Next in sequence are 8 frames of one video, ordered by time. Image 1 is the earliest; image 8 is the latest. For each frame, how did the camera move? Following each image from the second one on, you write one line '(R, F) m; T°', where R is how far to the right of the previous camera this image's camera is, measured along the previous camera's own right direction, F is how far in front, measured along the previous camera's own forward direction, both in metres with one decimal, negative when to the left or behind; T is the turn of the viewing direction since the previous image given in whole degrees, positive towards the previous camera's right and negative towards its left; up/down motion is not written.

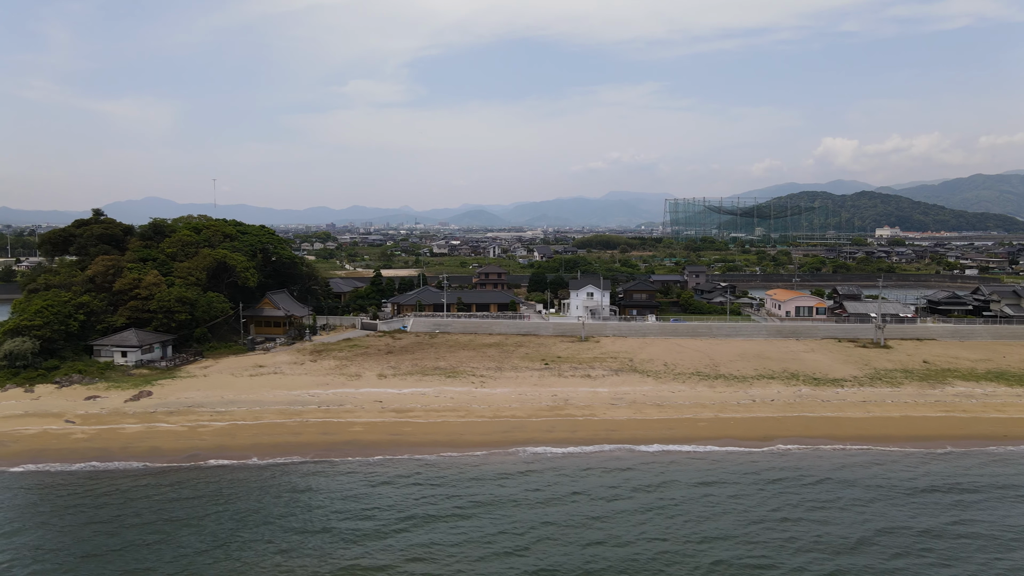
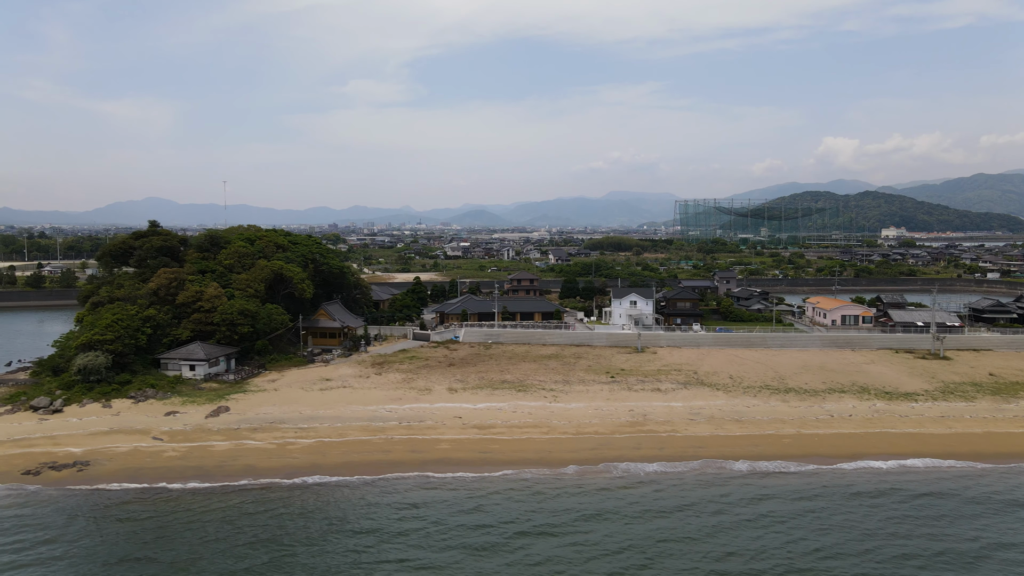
(-0.9, 0.0) m; 0°
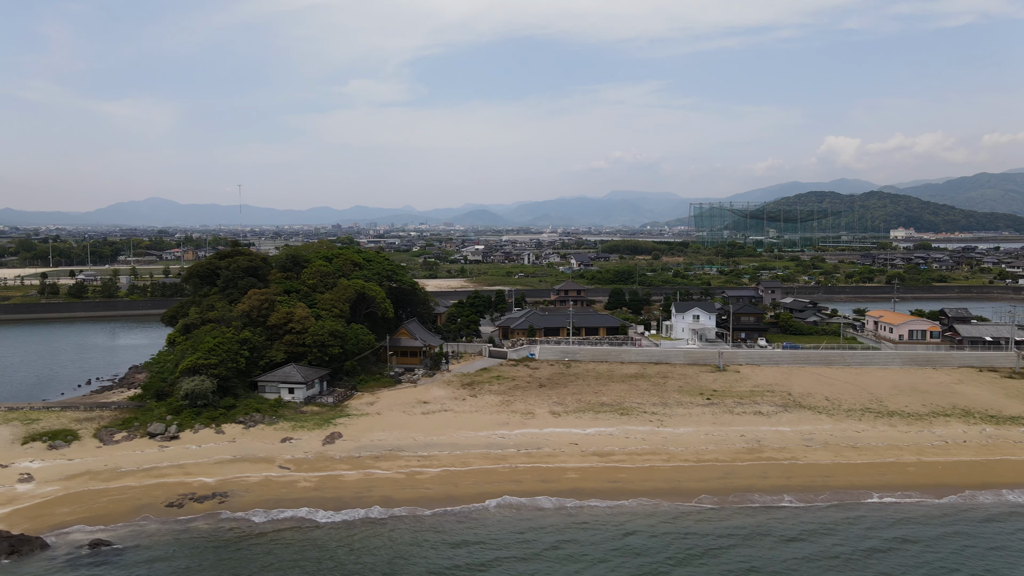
(-1.3, 0.0) m; 0°
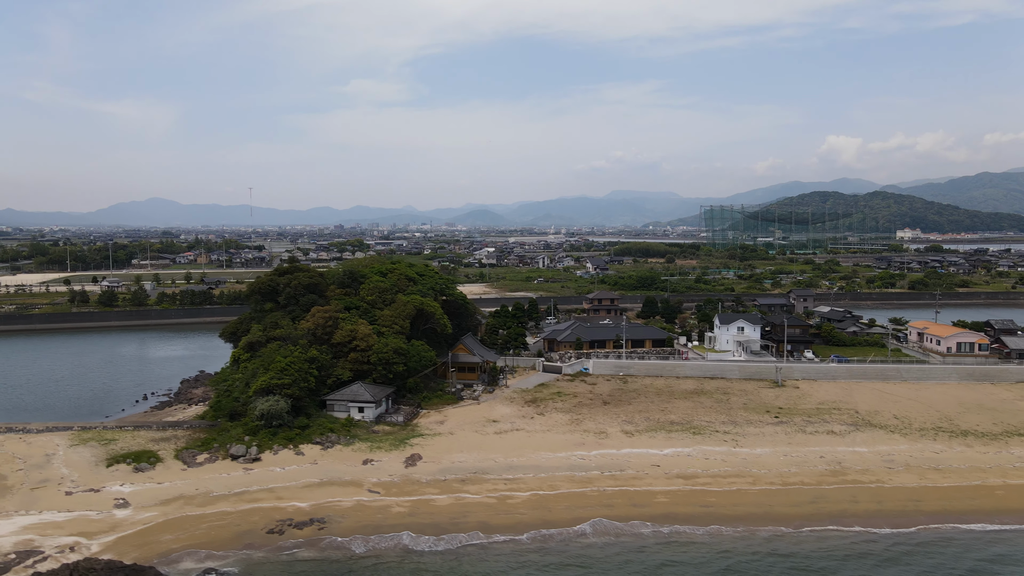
(-0.9, 0.0) m; 0°
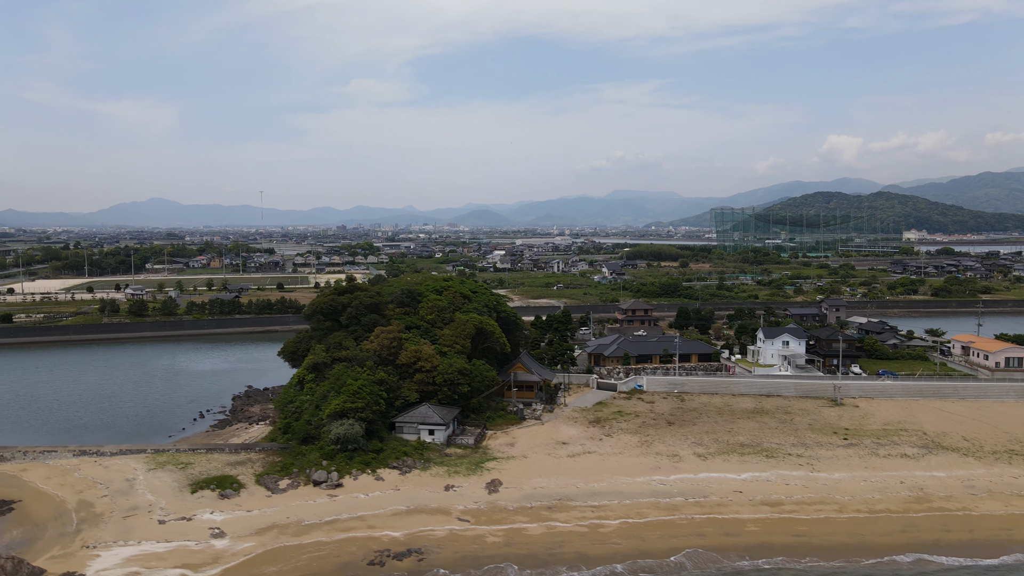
(-0.9, 0.0) m; 0°
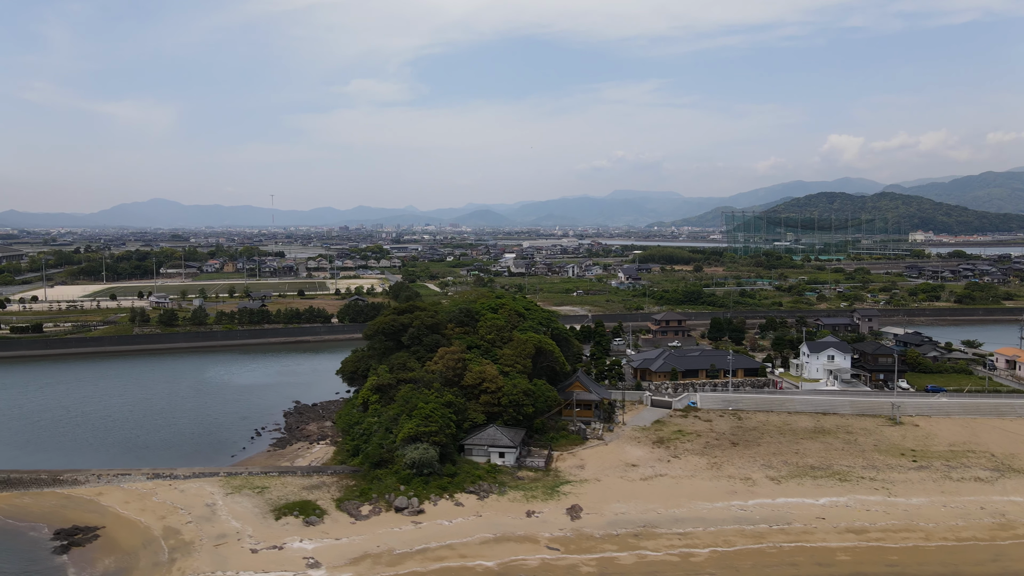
(-0.9, 0.0) m; 0°
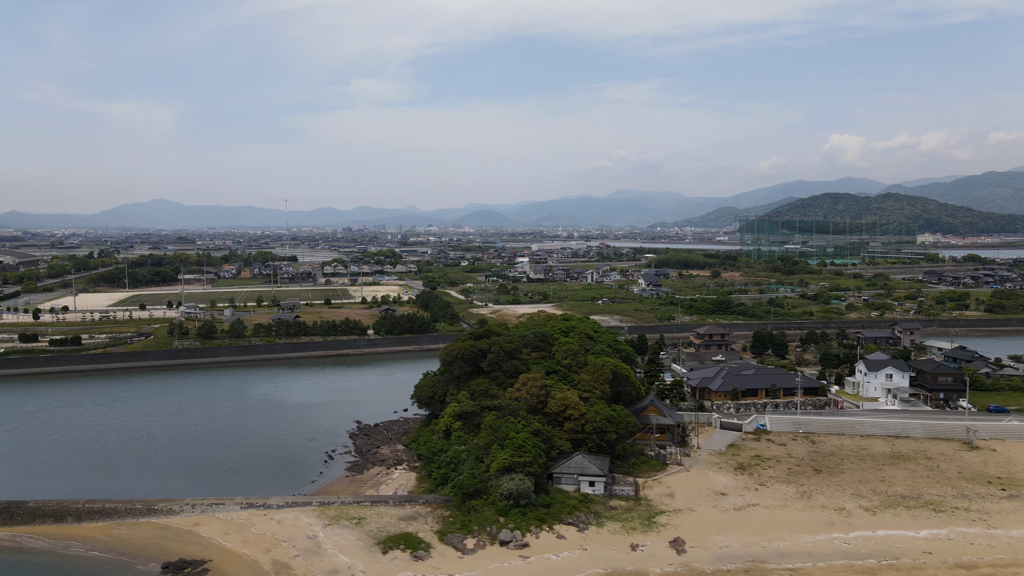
(-1.2, 0.0) m; 0°
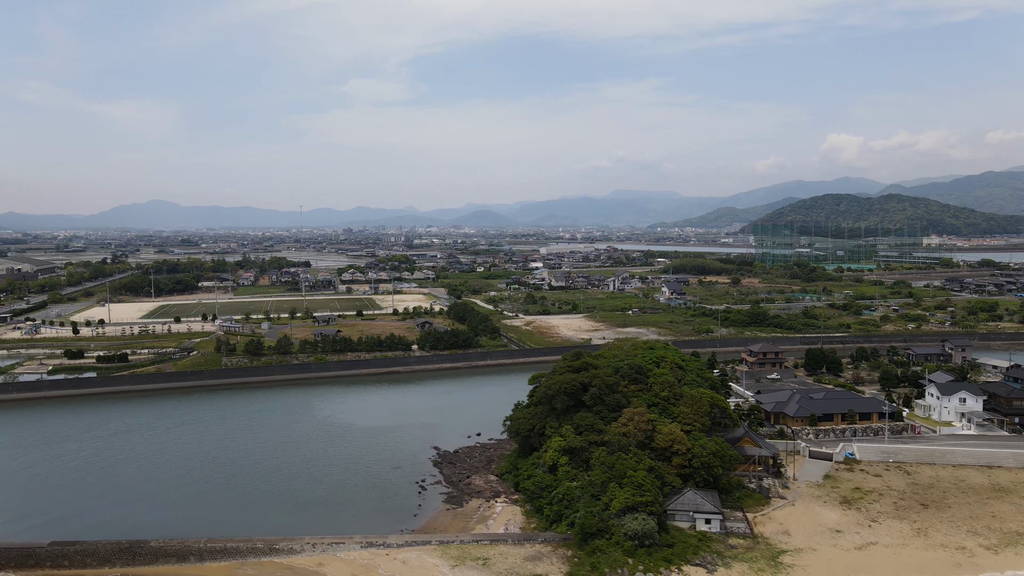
(-1.6, 0.0) m; 0°
